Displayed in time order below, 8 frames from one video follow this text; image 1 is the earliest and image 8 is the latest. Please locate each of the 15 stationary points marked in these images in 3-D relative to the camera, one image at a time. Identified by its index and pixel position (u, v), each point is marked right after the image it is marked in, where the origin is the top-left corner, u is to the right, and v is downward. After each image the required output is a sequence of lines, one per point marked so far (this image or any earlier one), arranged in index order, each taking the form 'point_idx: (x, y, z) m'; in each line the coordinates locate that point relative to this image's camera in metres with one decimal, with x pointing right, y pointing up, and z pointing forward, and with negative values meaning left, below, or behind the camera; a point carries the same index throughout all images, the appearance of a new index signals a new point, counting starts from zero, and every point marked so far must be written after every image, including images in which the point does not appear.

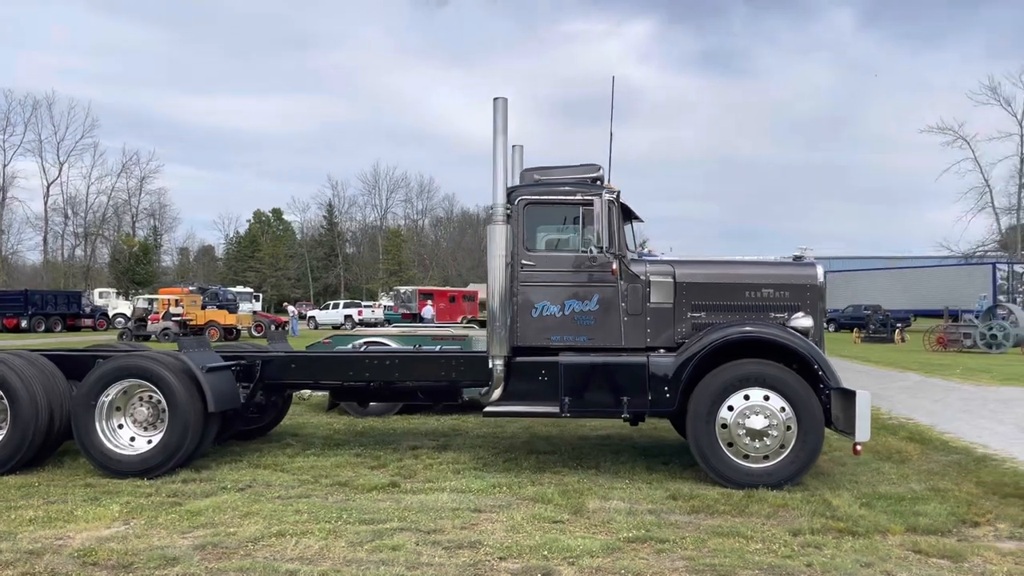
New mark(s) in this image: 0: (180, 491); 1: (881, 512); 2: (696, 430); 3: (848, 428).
0: (-2.3, -1.4, +5.7) m
1: (+2.4, -1.4, +5.2) m
2: (+1.3, -1.0, +6.0) m
3: (+2.4, -1.0, +5.9) m
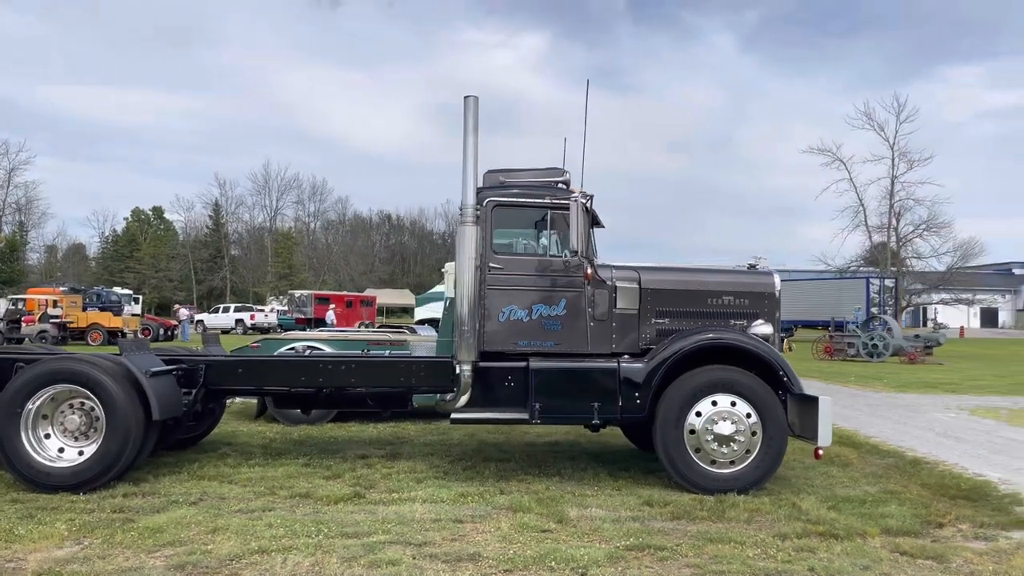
0: (-2.4, -1.4, +5.3) m
1: (+2.2, -1.5, +5.4) m
2: (+1.1, -1.1, +6.1) m
3: (+2.2, -1.1, +6.1) m
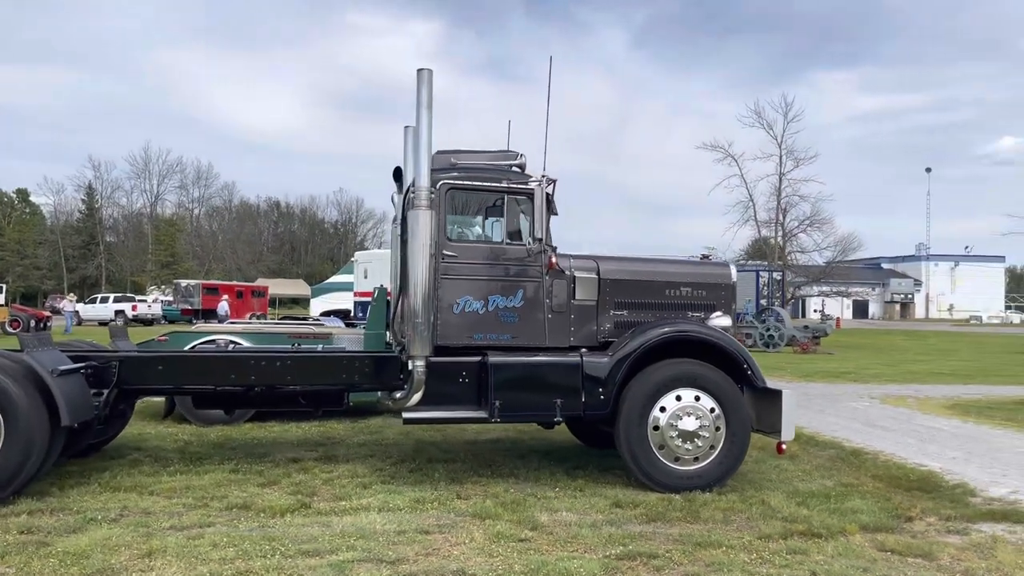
0: (-2.6, -1.3, +4.5) m
1: (+2.0, -1.4, +5.3) m
2: (+0.8, -1.0, +5.8) m
3: (+1.9, -1.0, +6.0) m
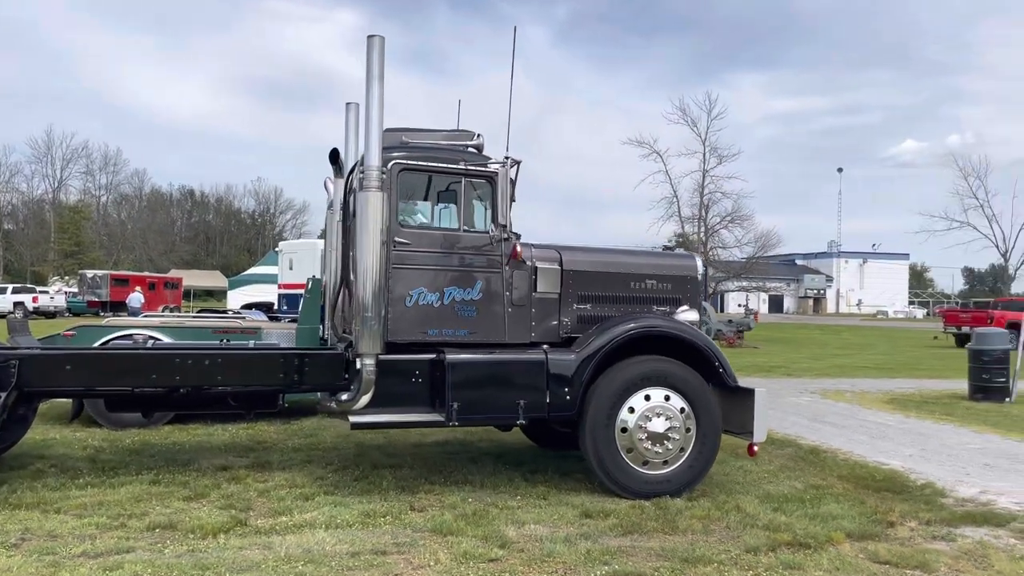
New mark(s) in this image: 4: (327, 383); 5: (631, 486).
0: (-2.7, -1.2, +3.8) m
1: (+1.8, -1.4, +5.0) m
2: (+0.5, -1.0, +5.4) m
3: (+1.6, -1.0, +5.7) m
4: (-1.3, -0.6, +5.6) m
5: (+0.8, -1.3, +5.4) m
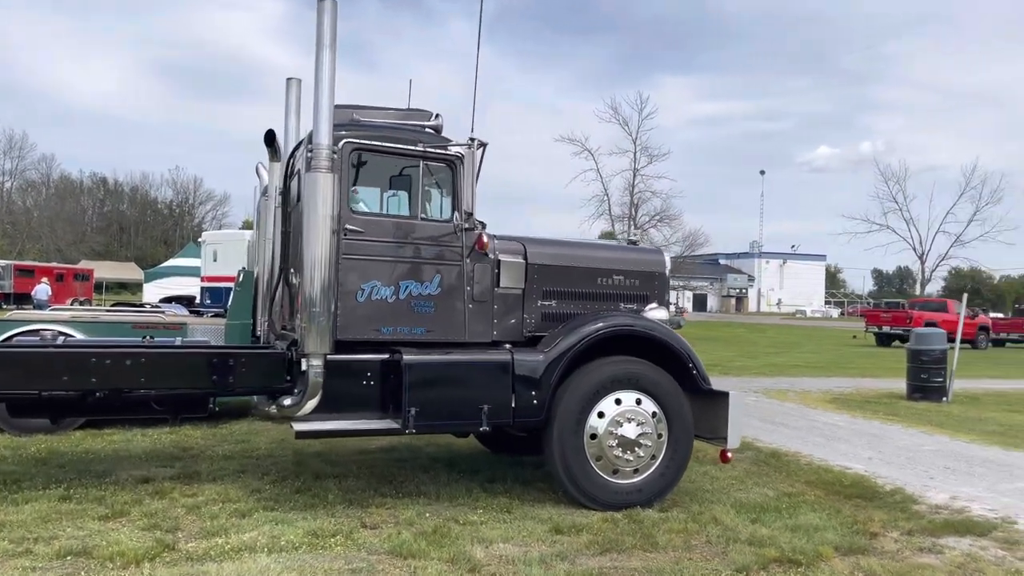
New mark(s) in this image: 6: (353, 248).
0: (-2.8, -1.2, +3.1) m
1: (+1.5, -1.4, +4.7) m
2: (+0.3, -0.9, +5.0) m
3: (+1.3, -0.9, +5.4) m
4: (-1.5, -0.6, +5.1) m
5: (+0.5, -1.3, +5.0) m
6: (-0.9, +0.2, +4.9) m
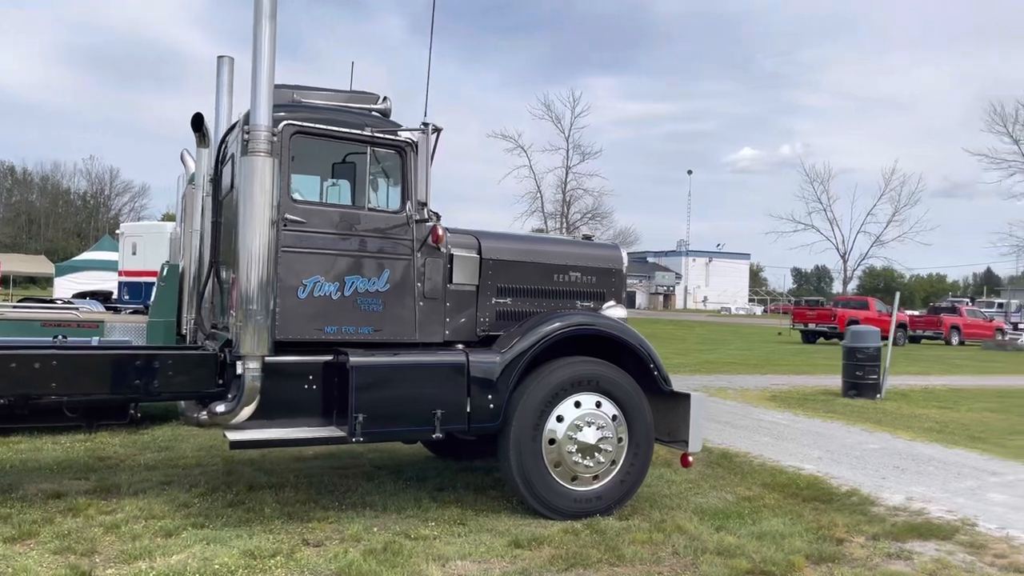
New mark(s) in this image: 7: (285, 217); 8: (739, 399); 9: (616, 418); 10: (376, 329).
0: (-2.9, -1.2, +2.6) m
1: (+1.3, -1.4, +4.5) m
2: (0.0, -0.9, +4.7) m
3: (+1.0, -0.9, +5.2) m
4: (-1.8, -0.6, +4.6) m
5: (+0.3, -1.2, +4.7) m
6: (-1.2, +0.3, +4.5) m
7: (-1.2, +0.4, +4.5) m
8: (+3.1, -1.5, +11.2) m
9: (+0.6, -0.8, +4.9) m
10: (-0.8, -0.2, +4.7) m
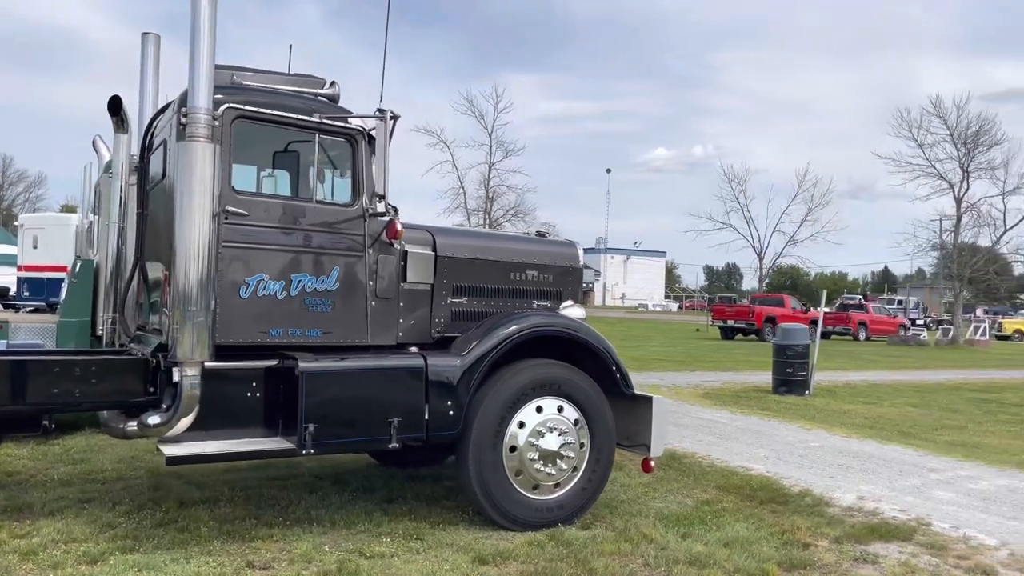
0: (-2.9, -1.2, +2.0) m
1: (+1.1, -1.4, +4.4) m
2: (-0.2, -0.9, +4.4) m
3: (+0.8, -0.9, +5.0) m
4: (-2.0, -0.5, +4.2) m
5: (0.0, -1.2, +4.5) m
6: (-1.4, +0.3, +4.1) m
7: (-1.4, +0.4, +4.1) m
8: (+2.2, -1.5, +11.3) m
9: (+0.4, -0.8, +4.7) m
10: (-1.0, -0.2, +4.4) m
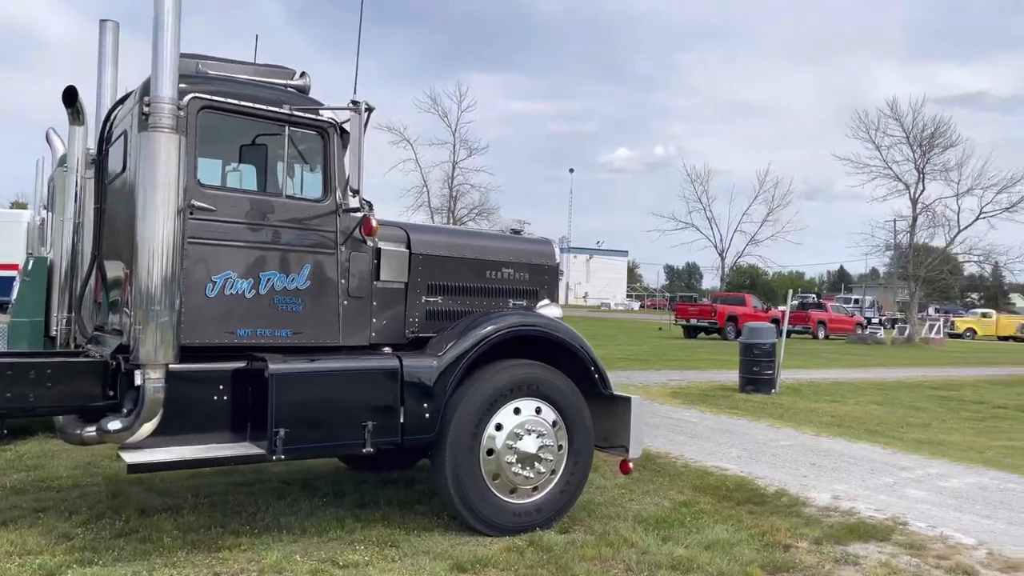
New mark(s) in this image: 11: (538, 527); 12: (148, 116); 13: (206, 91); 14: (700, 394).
0: (-2.9, -1.2, +1.8) m
1: (+1.0, -1.4, +4.3) m
2: (-0.3, -0.9, +4.3) m
3: (+0.6, -0.9, +4.9) m
4: (-2.1, -0.5, +4.0) m
5: (-0.1, -1.2, +4.4) m
6: (-1.5, +0.3, +3.9) m
7: (-1.5, +0.4, +3.9) m
8: (+1.8, -1.5, +11.2) m
9: (+0.2, -0.8, +4.6) m
10: (-1.1, -0.2, +4.2) m
11: (+0.1, -1.3, +4.5) m
12: (-1.6, +0.8, +3.7) m
13: (-1.5, +1.0, +4.0) m
14: (+2.6, -1.5, +11.5) m
